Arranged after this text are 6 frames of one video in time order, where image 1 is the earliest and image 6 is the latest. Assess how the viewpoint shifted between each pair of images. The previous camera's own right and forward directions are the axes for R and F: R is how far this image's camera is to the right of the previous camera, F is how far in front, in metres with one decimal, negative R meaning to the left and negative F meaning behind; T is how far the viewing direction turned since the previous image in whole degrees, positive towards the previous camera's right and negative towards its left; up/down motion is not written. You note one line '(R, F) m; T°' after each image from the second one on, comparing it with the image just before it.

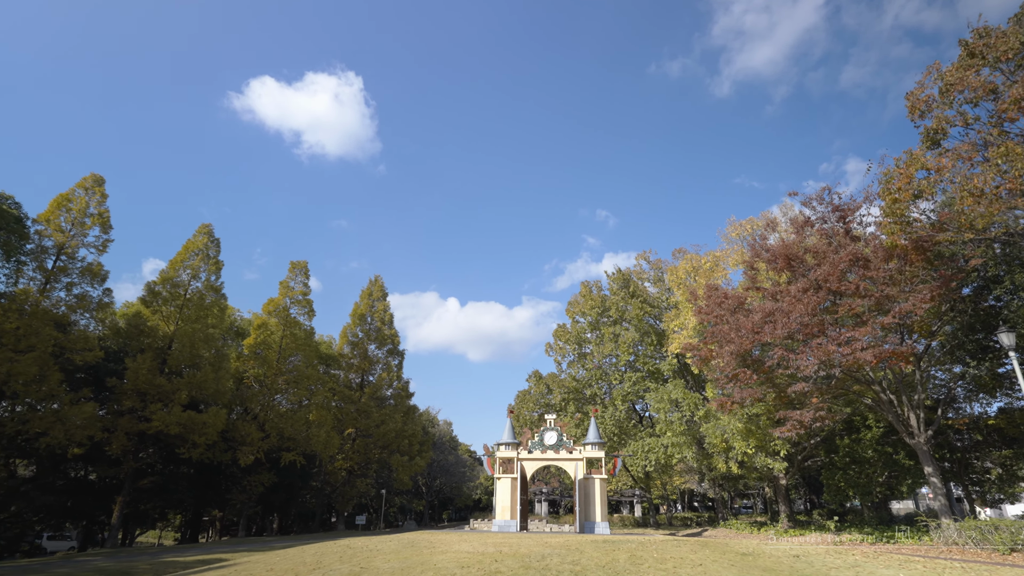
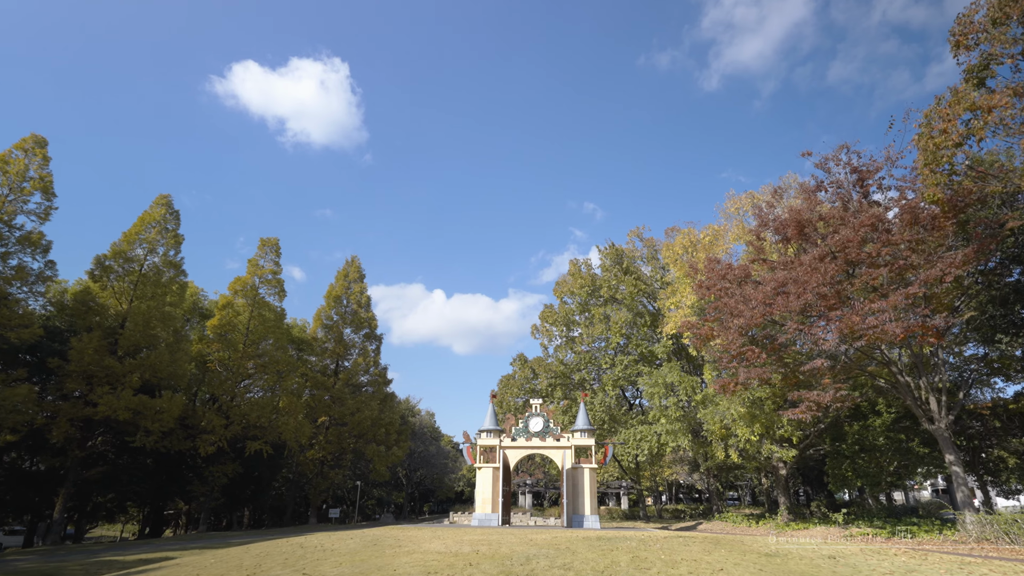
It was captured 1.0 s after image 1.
(+0.1, +1.8) m; +1°
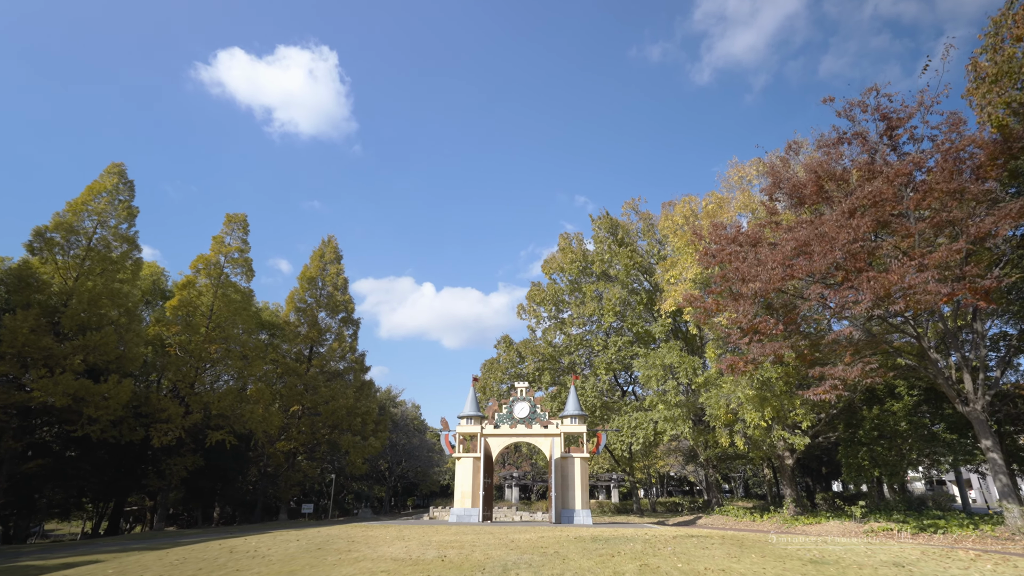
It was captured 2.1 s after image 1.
(+0.2, +2.0) m; +1°
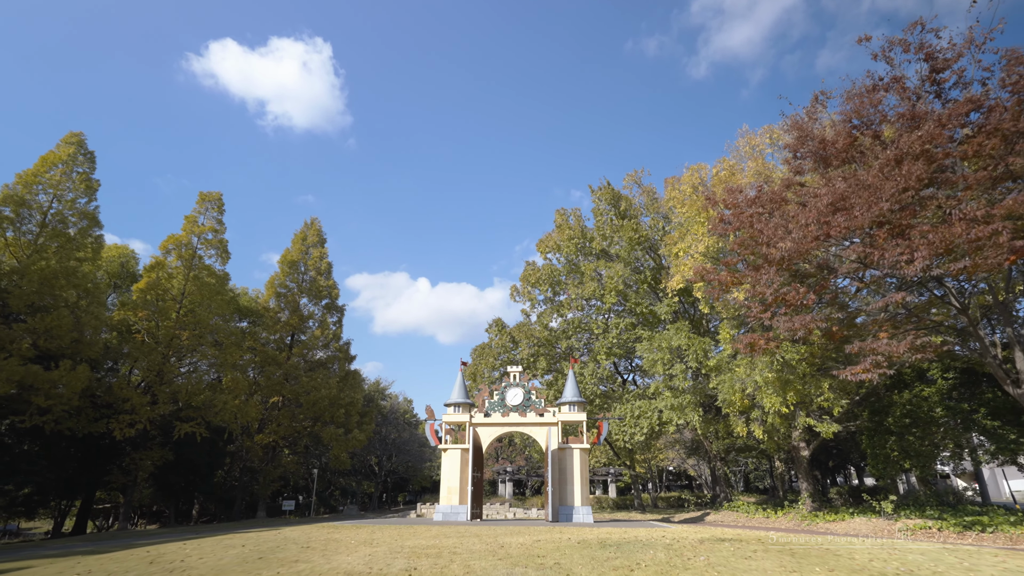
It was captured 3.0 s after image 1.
(+0.1, +1.8) m; +1°
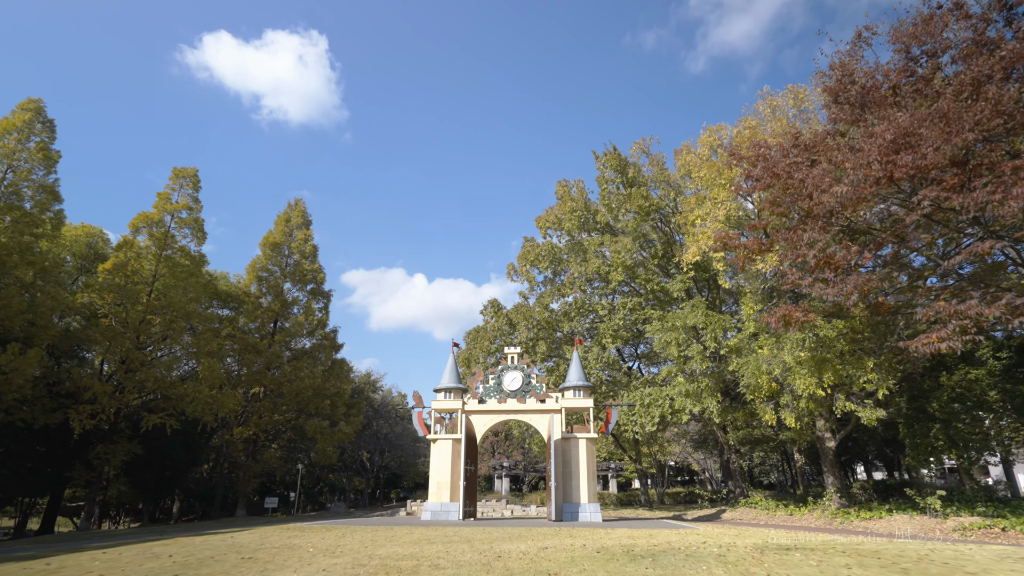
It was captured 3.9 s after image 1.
(0.0, +1.8) m; 0°
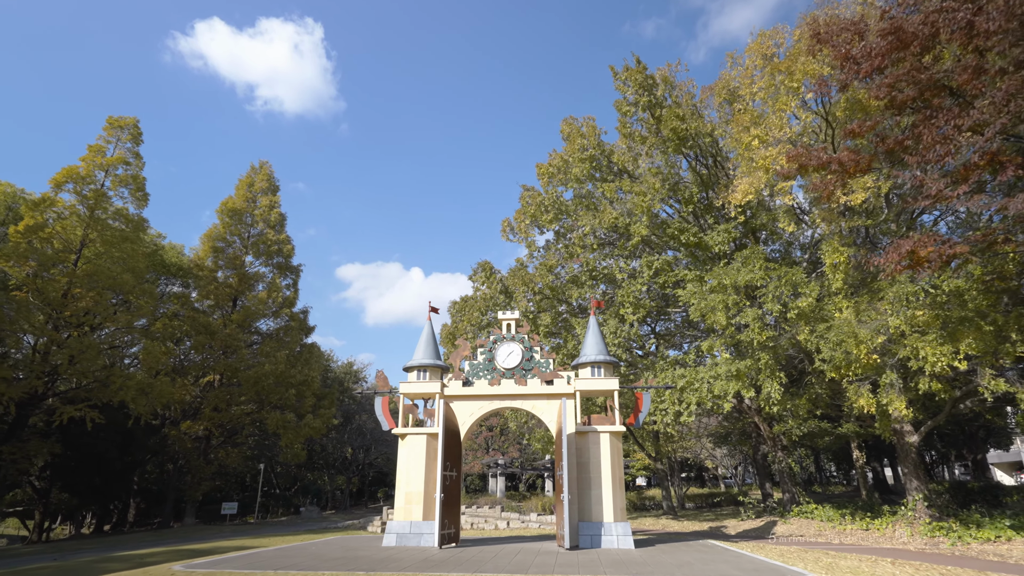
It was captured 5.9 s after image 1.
(0.0, +3.8) m; 0°
